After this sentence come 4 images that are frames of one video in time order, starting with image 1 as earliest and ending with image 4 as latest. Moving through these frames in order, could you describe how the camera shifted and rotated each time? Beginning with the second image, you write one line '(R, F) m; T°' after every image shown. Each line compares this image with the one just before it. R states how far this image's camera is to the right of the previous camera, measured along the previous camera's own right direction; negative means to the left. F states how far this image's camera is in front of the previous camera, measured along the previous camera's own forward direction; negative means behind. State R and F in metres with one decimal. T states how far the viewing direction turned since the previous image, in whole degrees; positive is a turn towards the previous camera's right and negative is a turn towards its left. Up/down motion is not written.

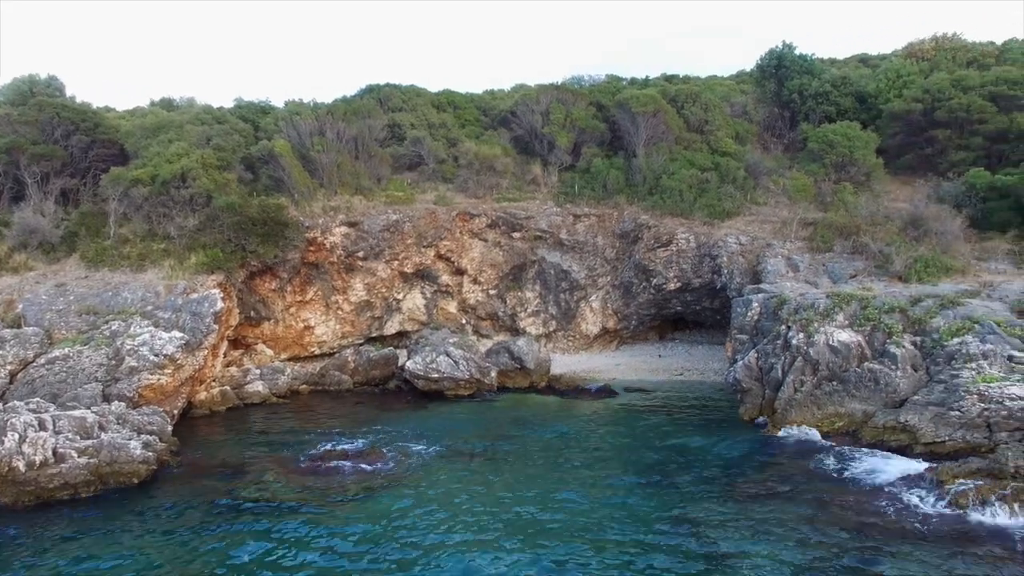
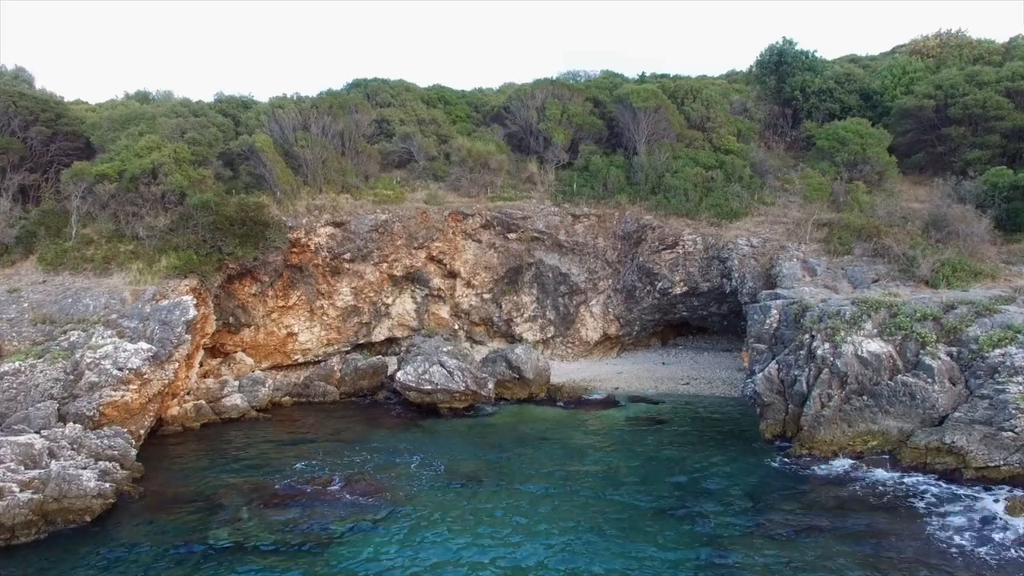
(-0.4, +1.5) m; +1°
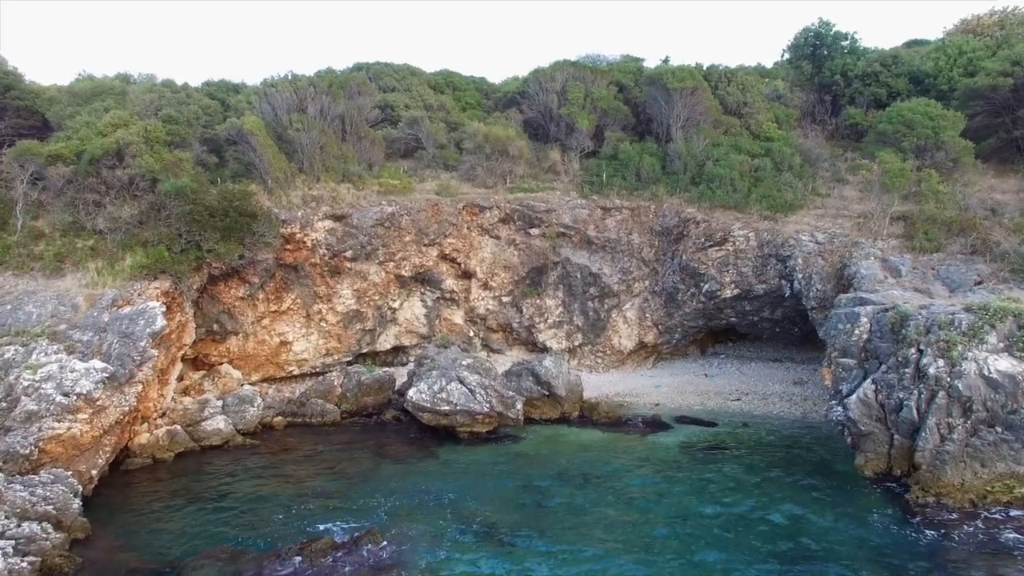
(-0.9, +3.1) m; 0°
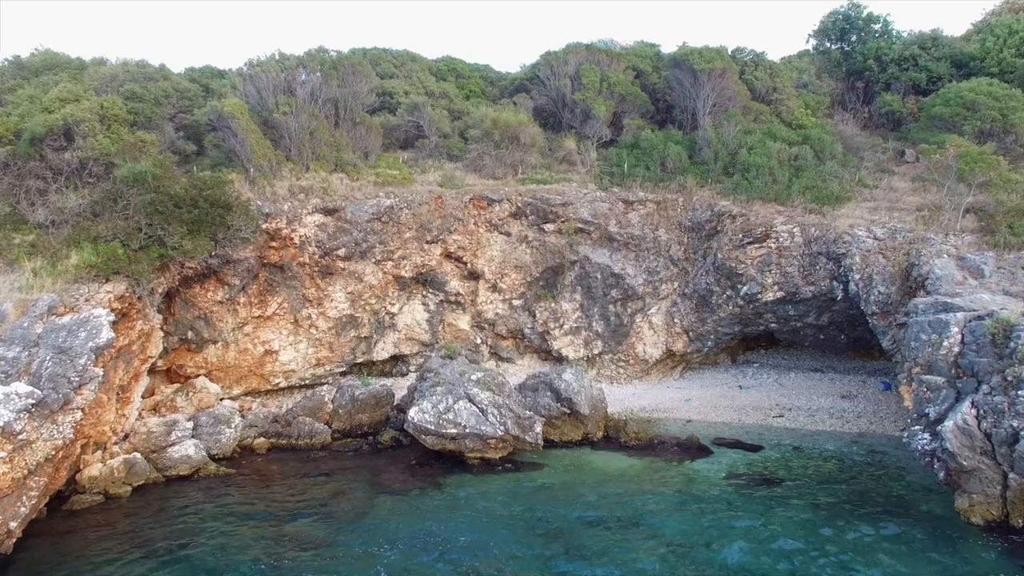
(-0.4, +2.5) m; 0°
